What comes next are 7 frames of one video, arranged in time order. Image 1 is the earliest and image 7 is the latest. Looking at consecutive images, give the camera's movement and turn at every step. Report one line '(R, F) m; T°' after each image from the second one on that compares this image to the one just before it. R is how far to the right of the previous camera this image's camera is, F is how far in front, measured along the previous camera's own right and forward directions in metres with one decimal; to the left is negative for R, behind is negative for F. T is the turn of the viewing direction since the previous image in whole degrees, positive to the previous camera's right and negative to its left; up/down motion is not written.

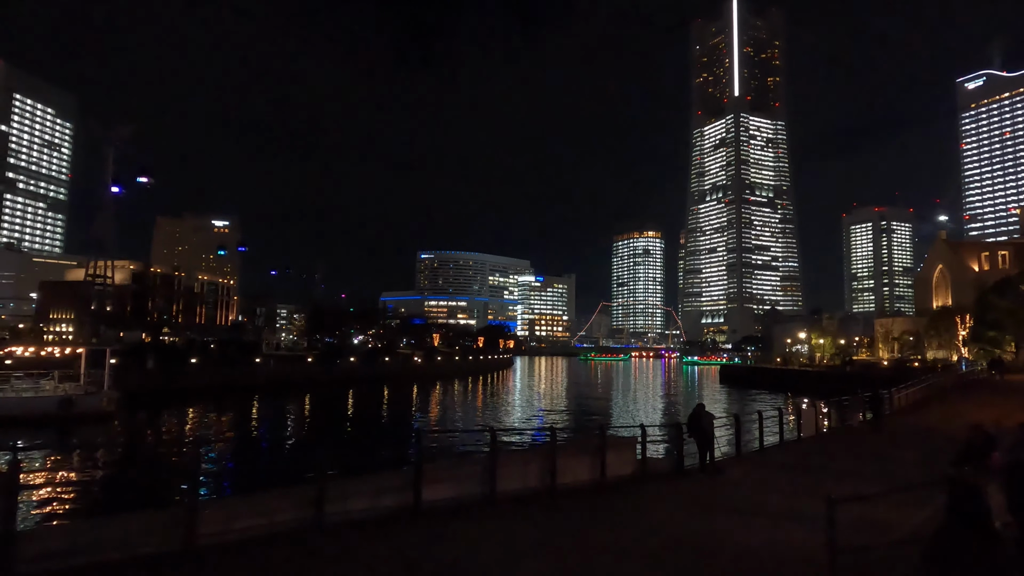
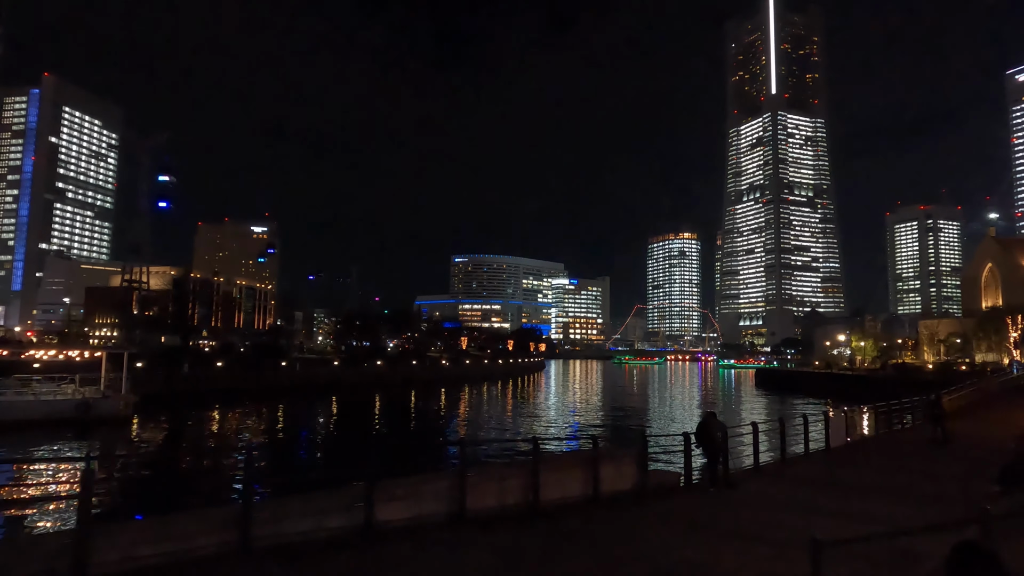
(+0.5, +0.6) m; -3°
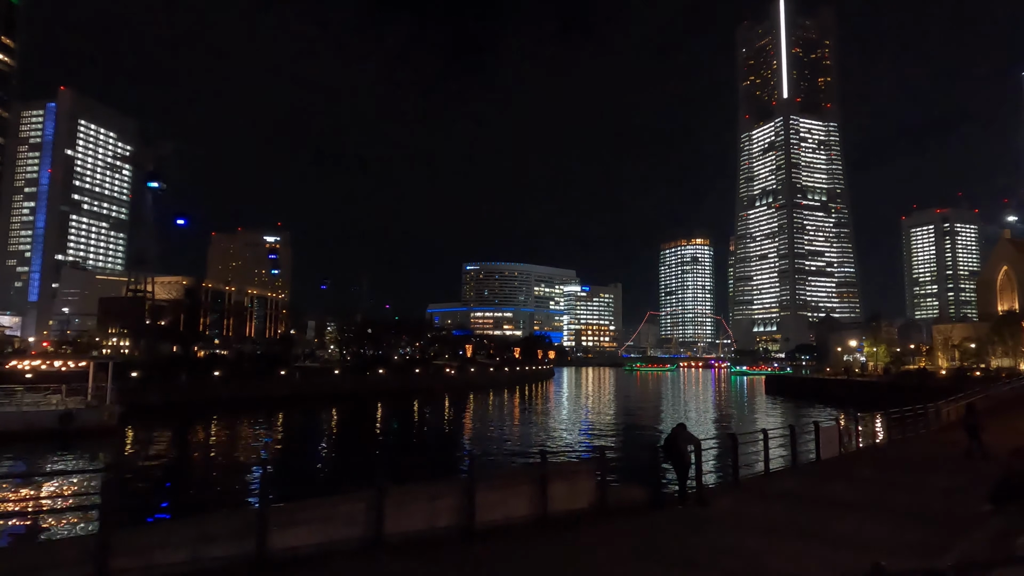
(+0.7, +0.5) m; -1°
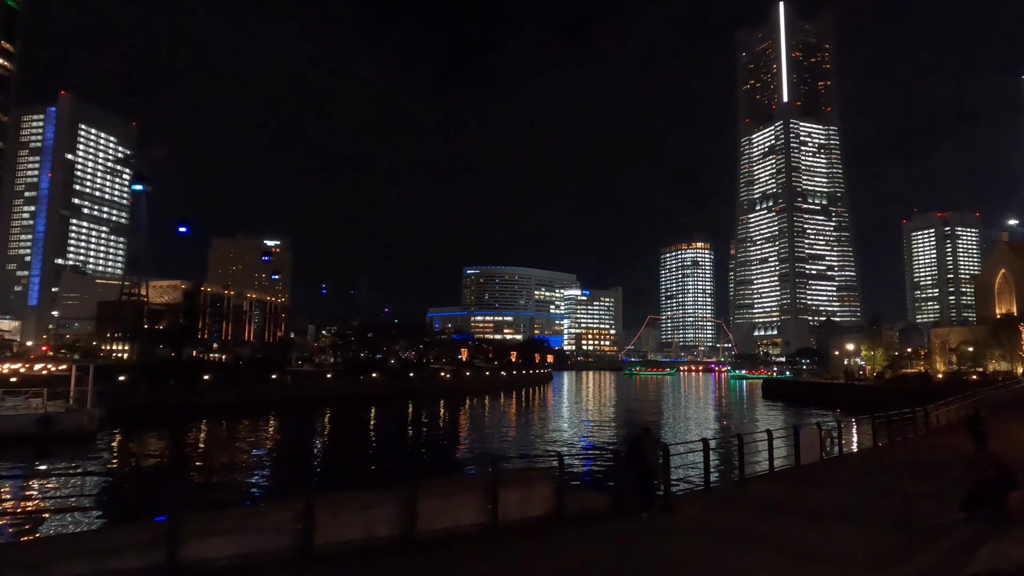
(+0.5, +0.2) m; 0°
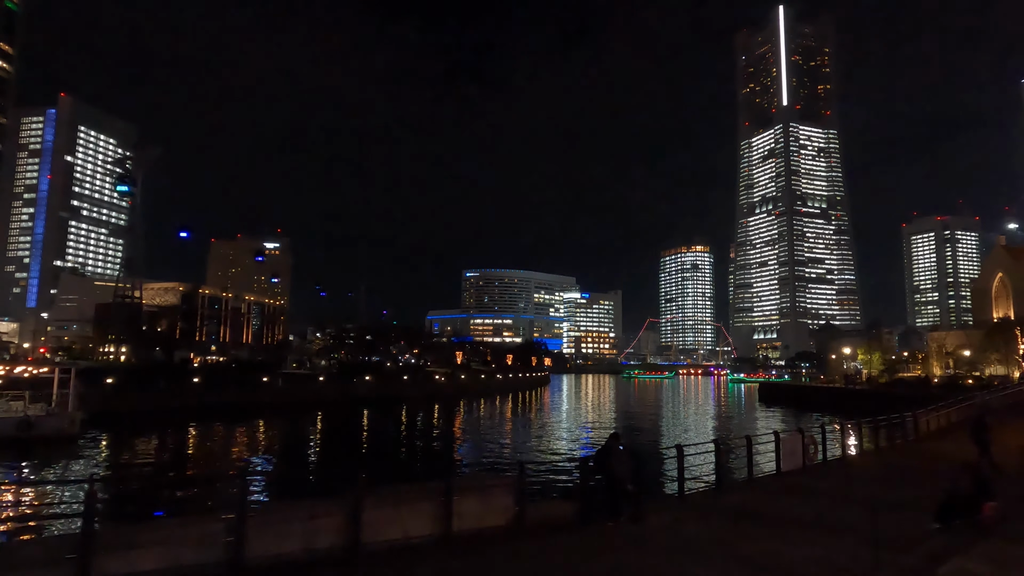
(+0.4, +0.2) m; 0°
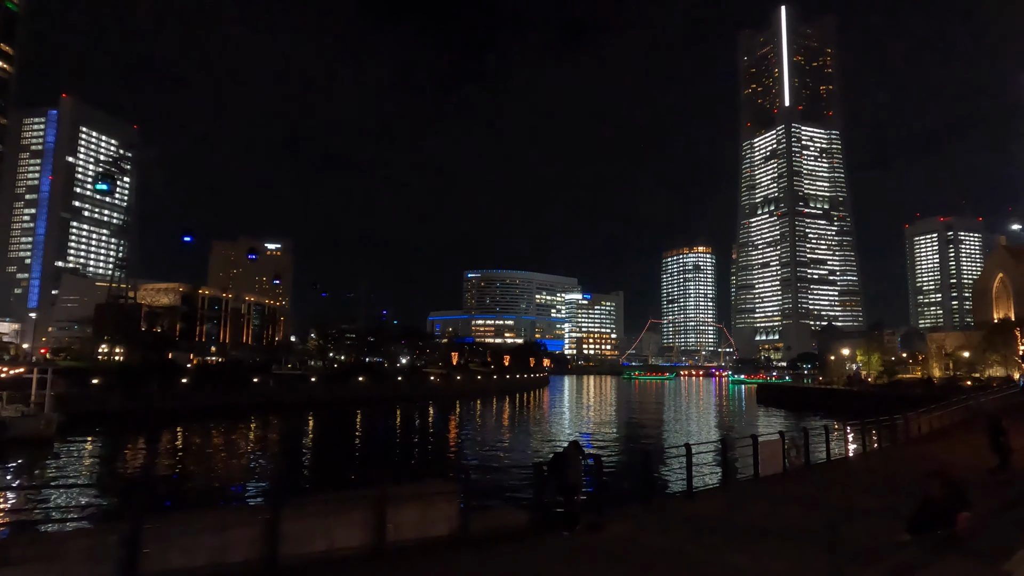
(+0.5, +0.4) m; 0°
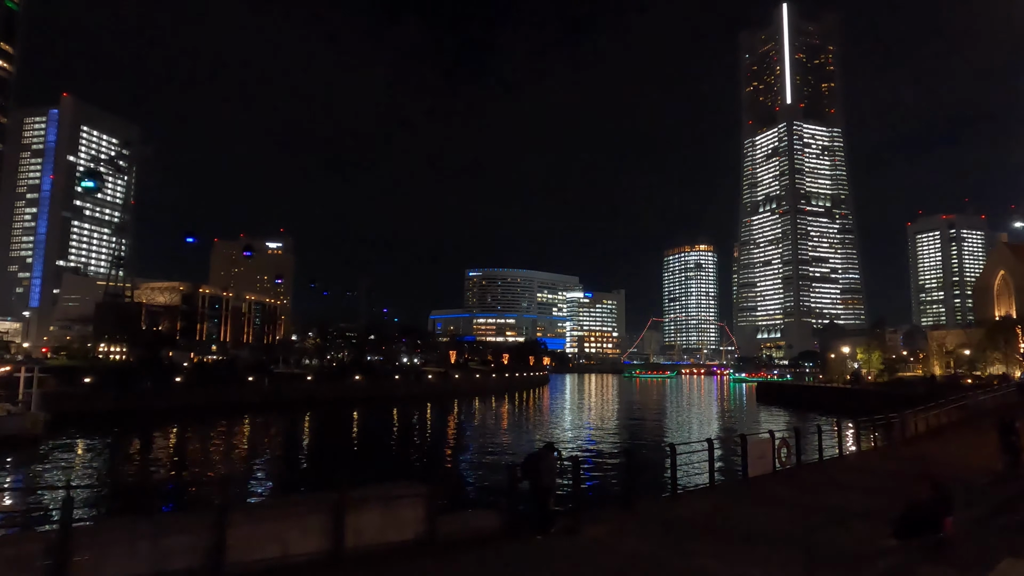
(+0.3, +0.2) m; 0°
